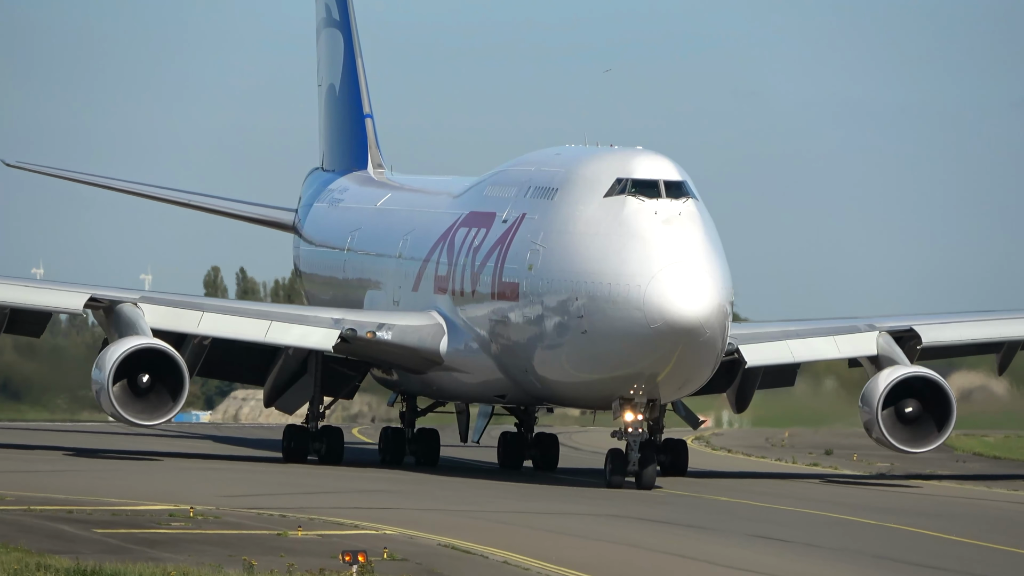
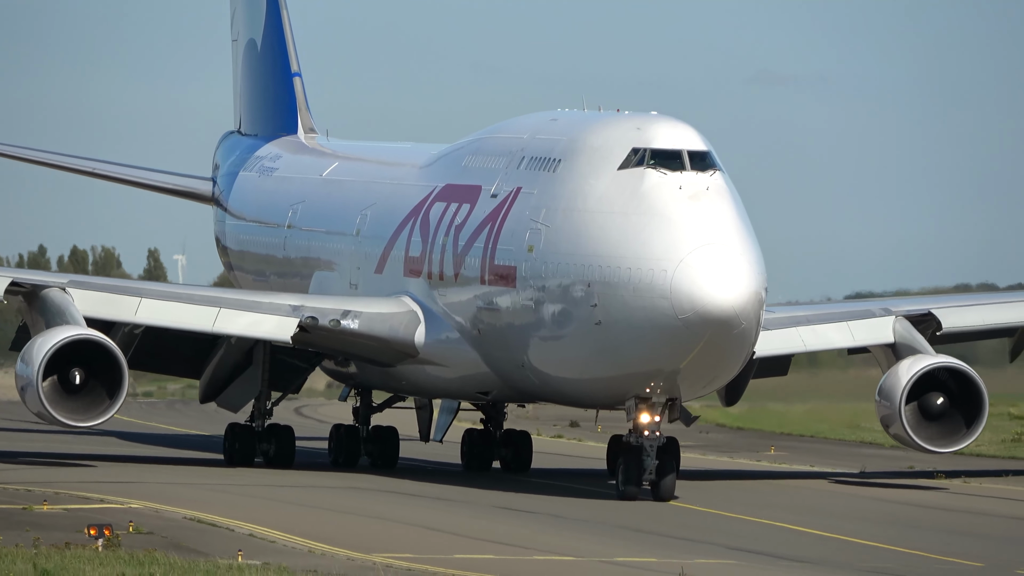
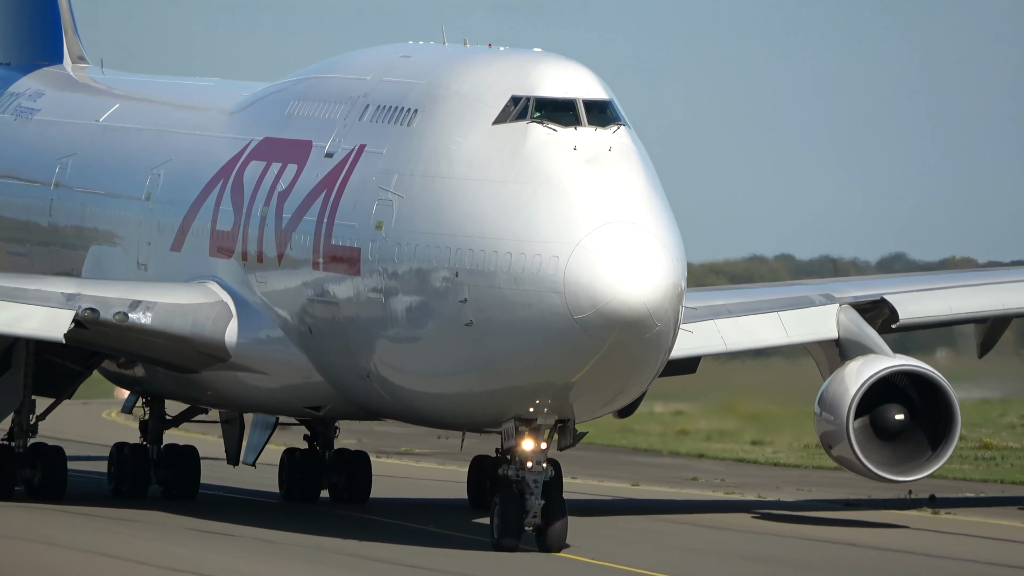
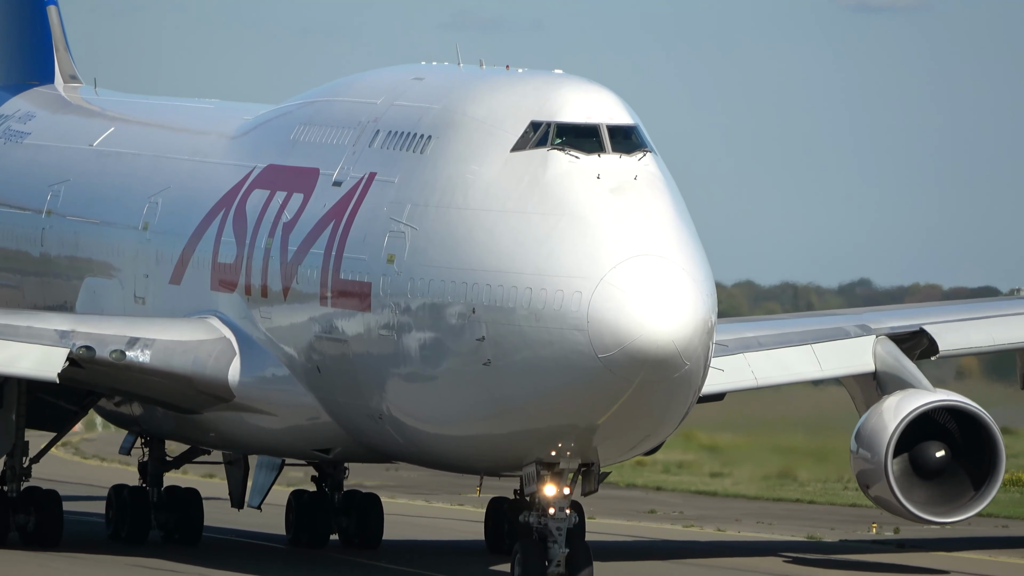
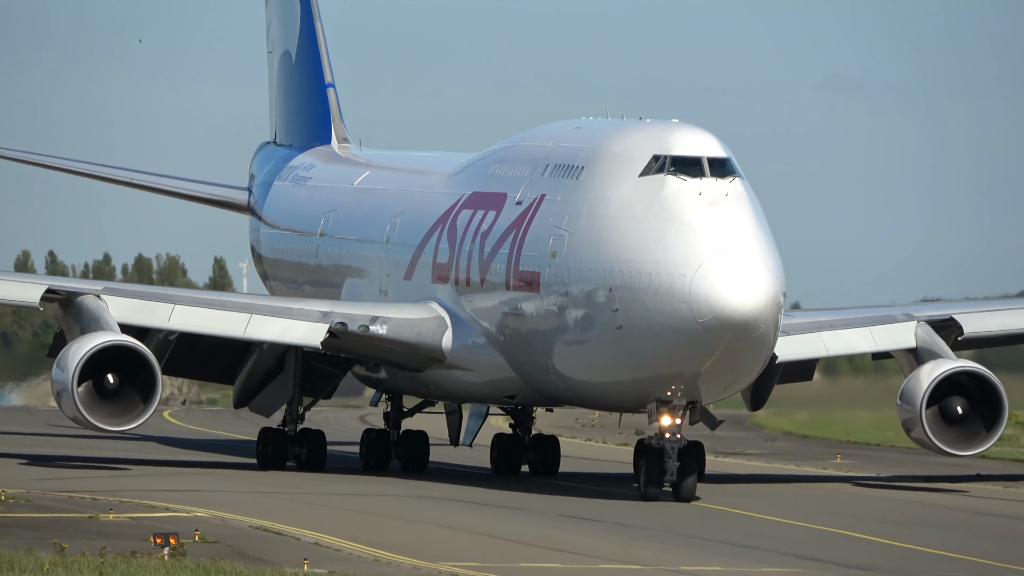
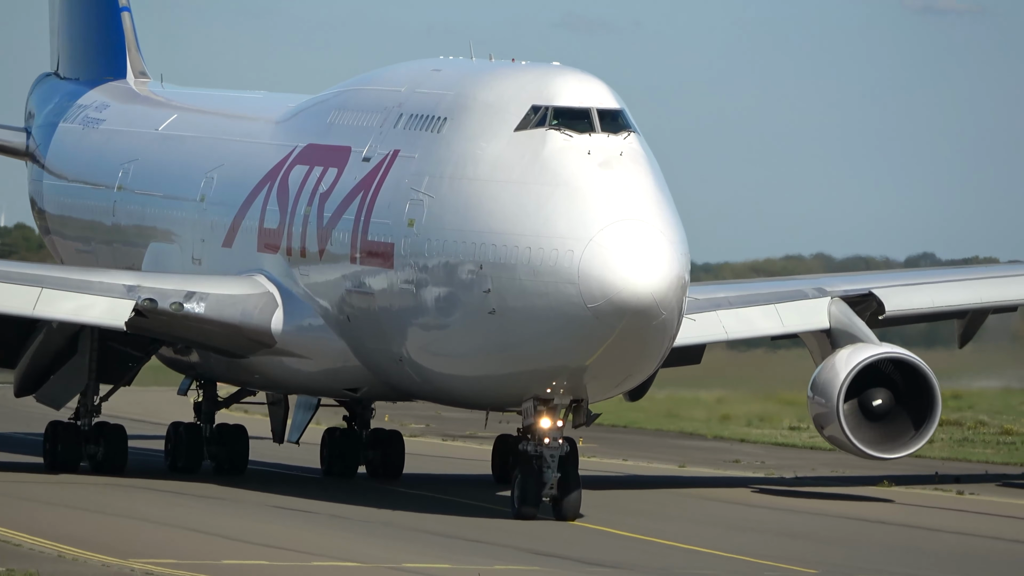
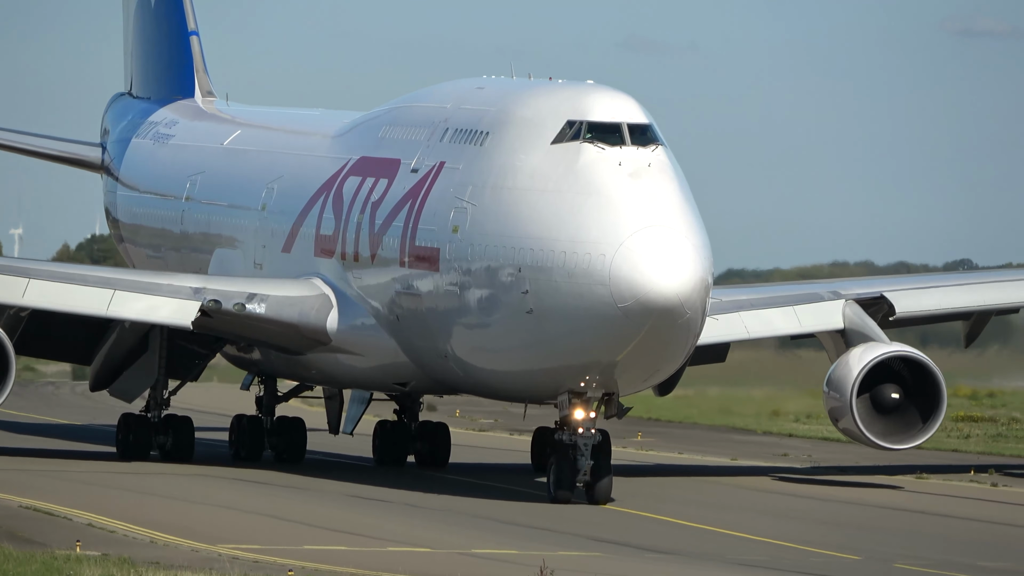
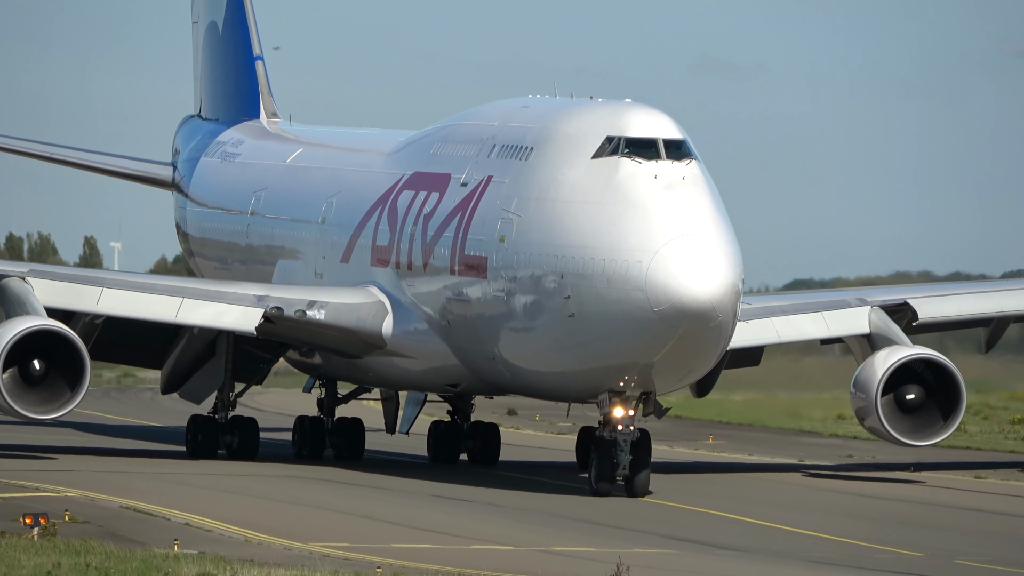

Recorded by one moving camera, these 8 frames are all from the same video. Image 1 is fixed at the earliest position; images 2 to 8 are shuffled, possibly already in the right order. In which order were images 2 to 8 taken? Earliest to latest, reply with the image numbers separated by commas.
5, 2, 8, 7, 6, 3, 4
